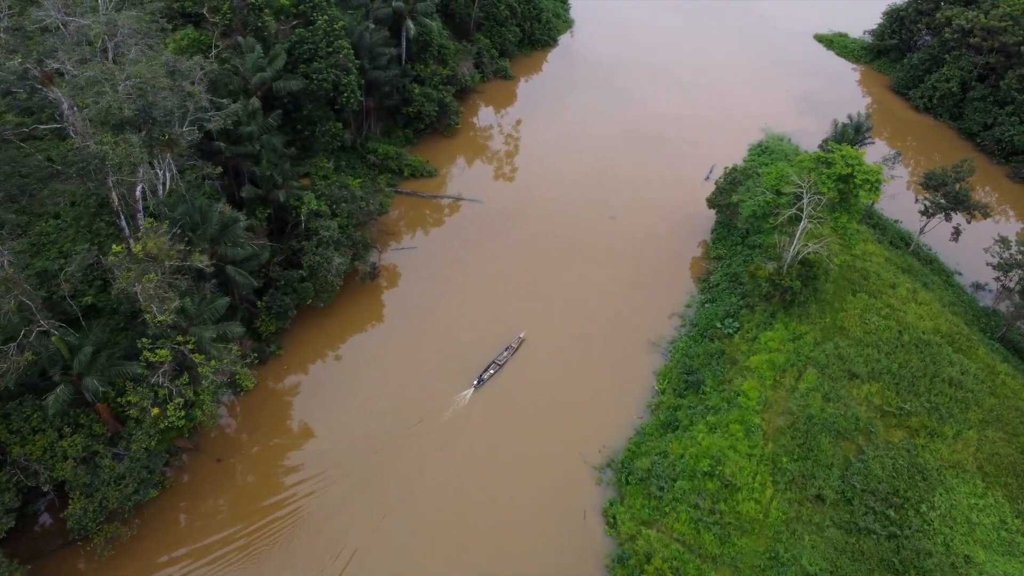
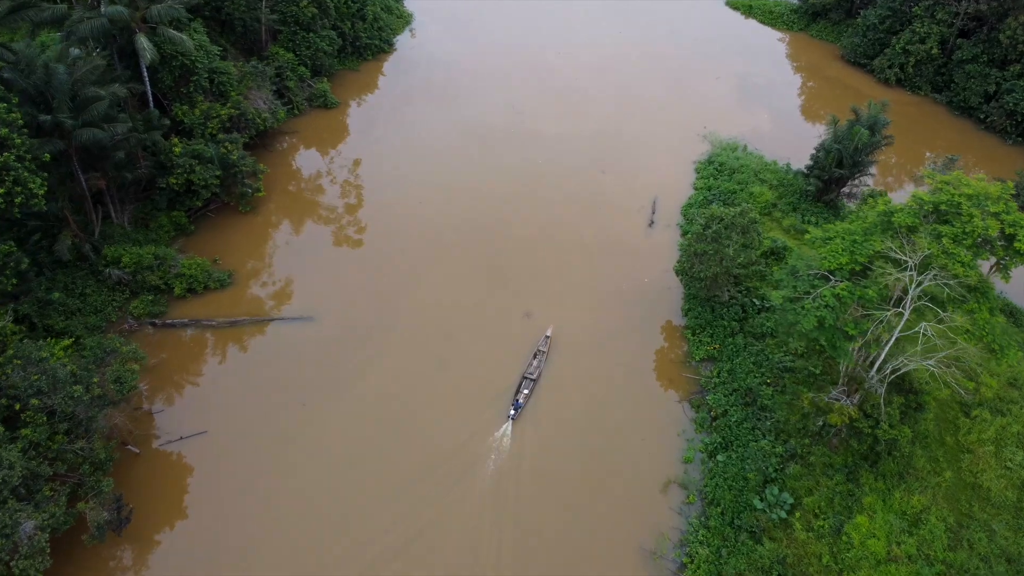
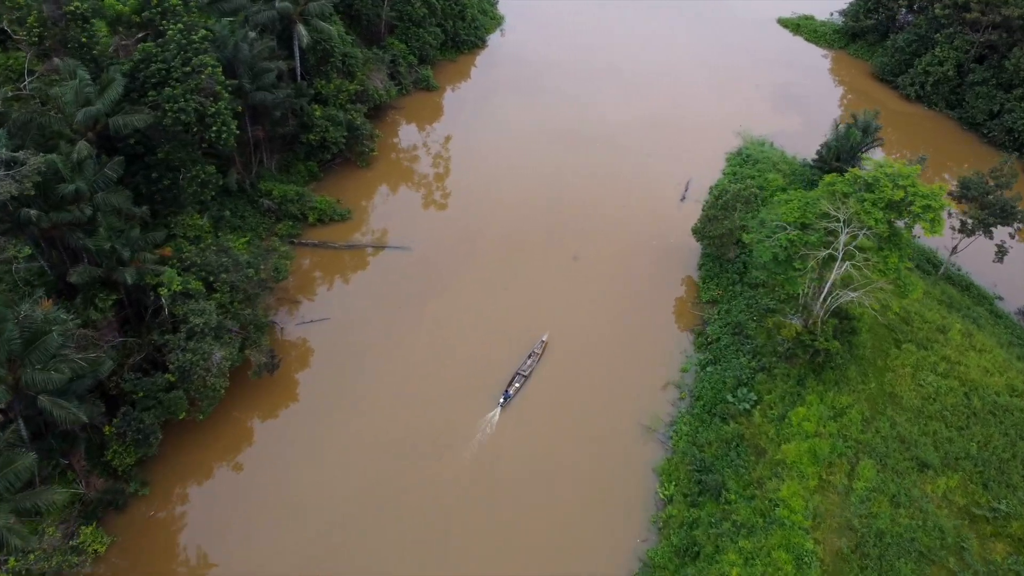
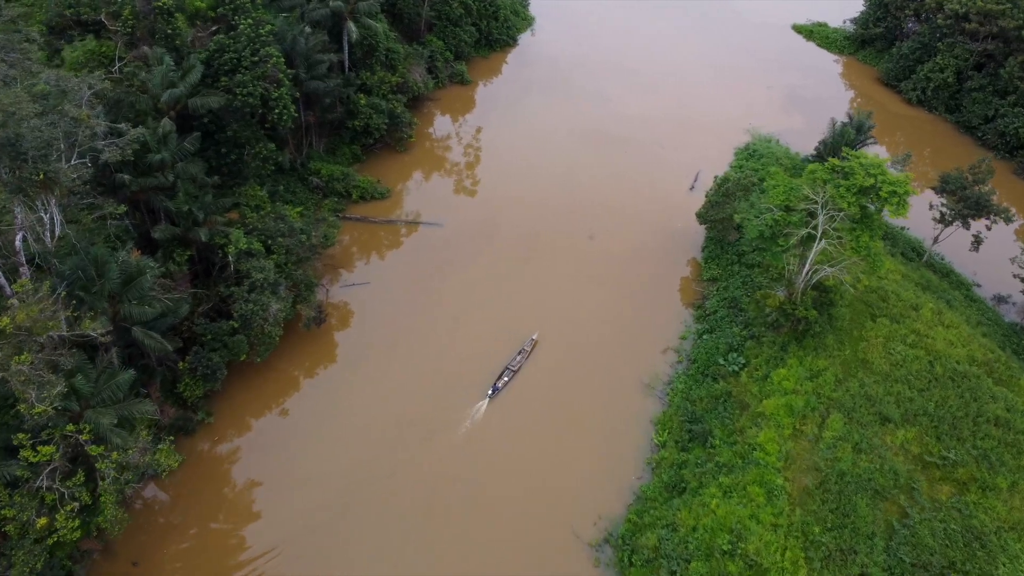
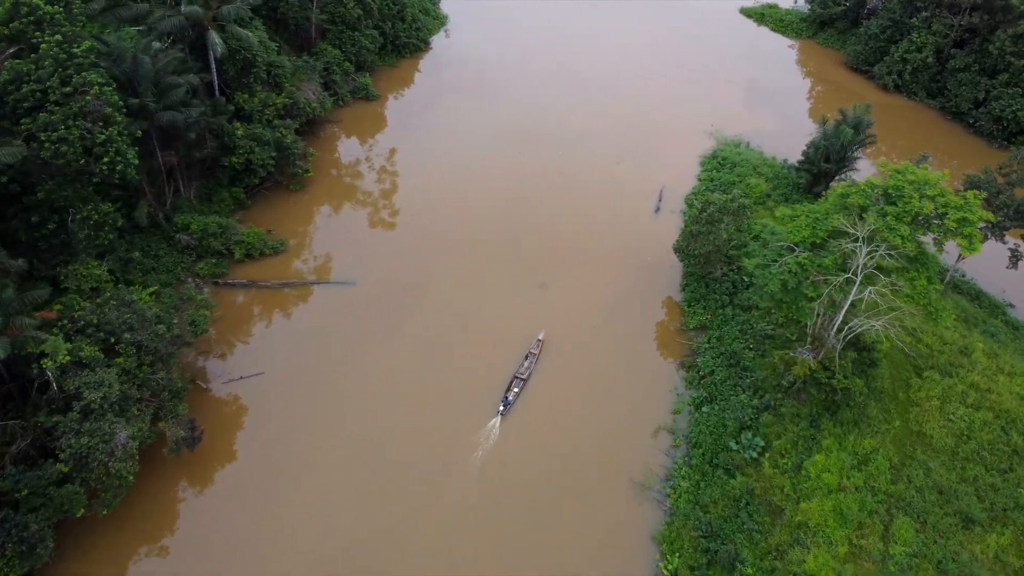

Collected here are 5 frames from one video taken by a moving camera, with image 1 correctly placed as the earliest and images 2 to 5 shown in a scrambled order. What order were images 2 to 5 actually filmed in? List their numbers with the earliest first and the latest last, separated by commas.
4, 3, 5, 2
